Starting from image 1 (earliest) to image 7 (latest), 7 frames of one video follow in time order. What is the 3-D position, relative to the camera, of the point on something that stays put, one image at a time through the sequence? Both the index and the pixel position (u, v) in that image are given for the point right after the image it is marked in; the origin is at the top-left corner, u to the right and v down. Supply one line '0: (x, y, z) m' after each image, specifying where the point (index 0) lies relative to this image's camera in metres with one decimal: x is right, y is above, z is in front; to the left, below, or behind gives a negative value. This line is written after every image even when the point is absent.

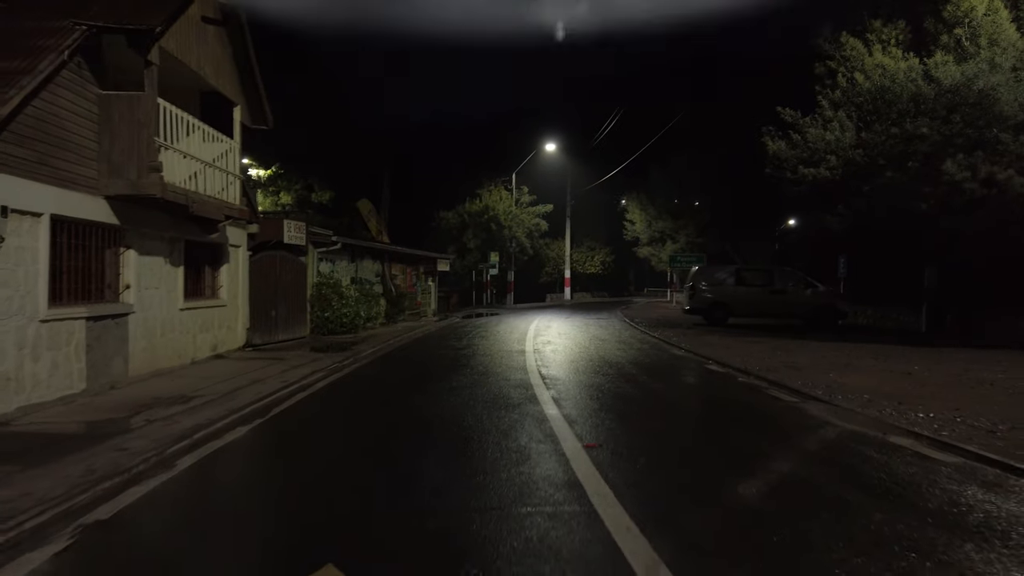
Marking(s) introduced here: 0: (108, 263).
0: (-5.8, +0.4, +10.8) m
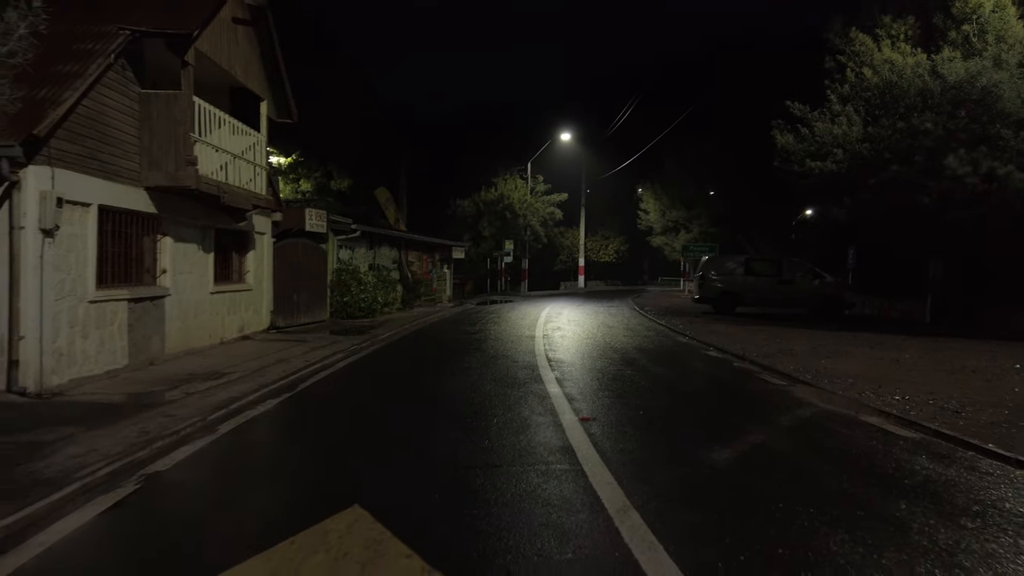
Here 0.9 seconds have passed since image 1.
0: (-5.7, +0.6, +11.6) m
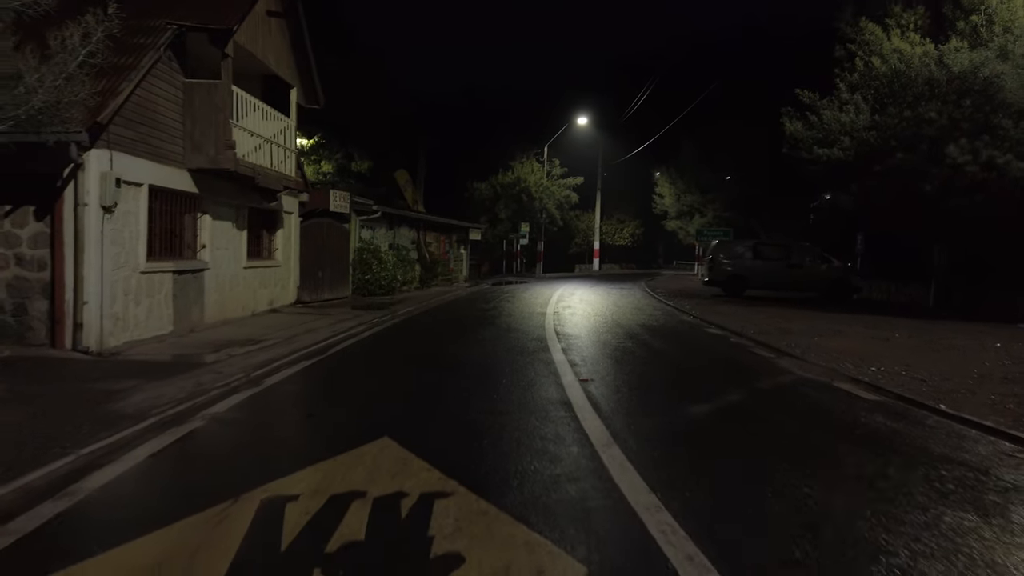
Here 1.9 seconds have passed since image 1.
0: (-5.5, +1.0, +12.7) m
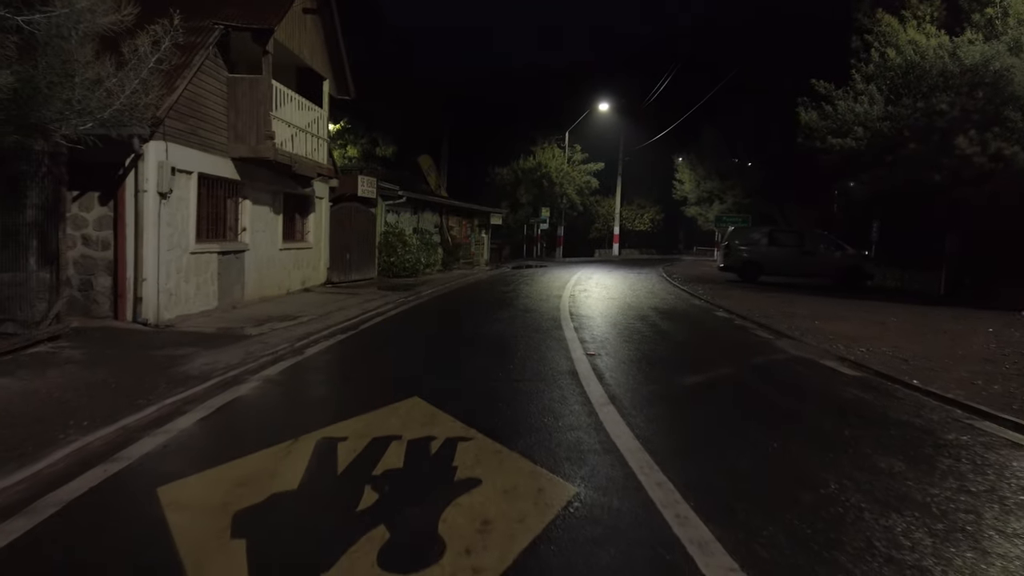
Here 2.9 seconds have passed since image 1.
0: (-5.2, +1.4, +13.7) m
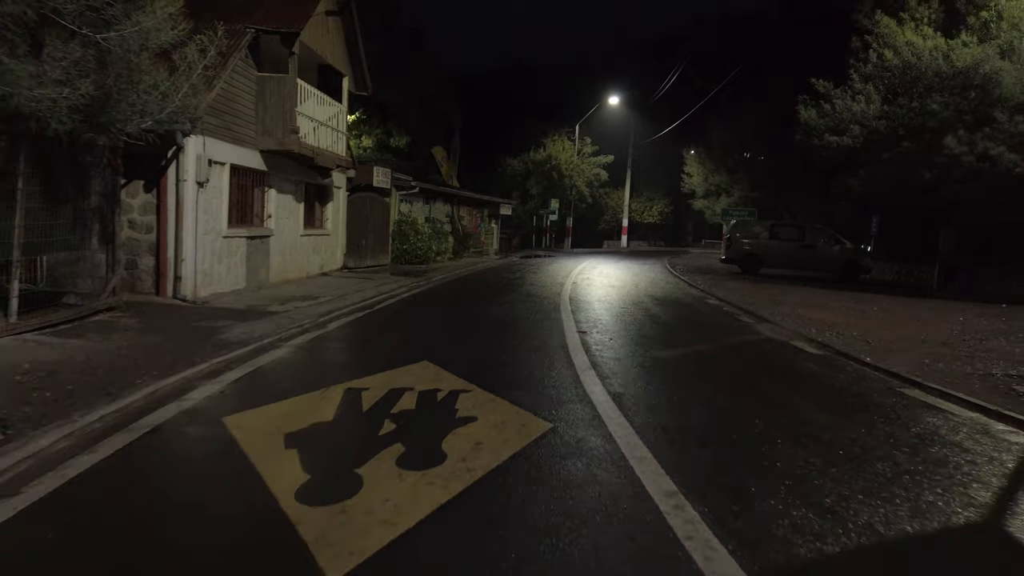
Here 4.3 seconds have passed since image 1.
0: (-5.1, +1.8, +14.9) m
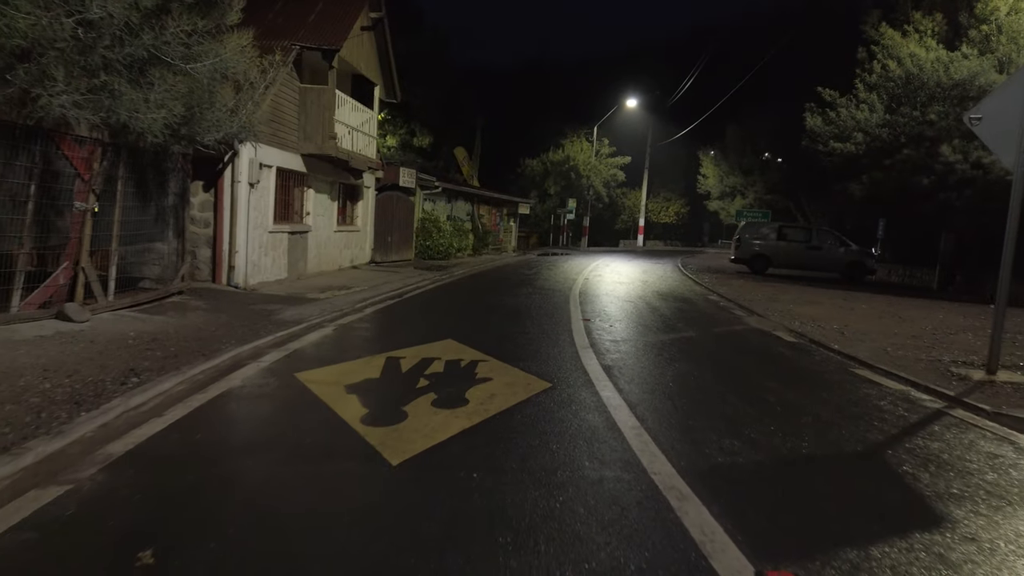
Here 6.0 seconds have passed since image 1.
0: (-4.7, +2.0, +16.5) m
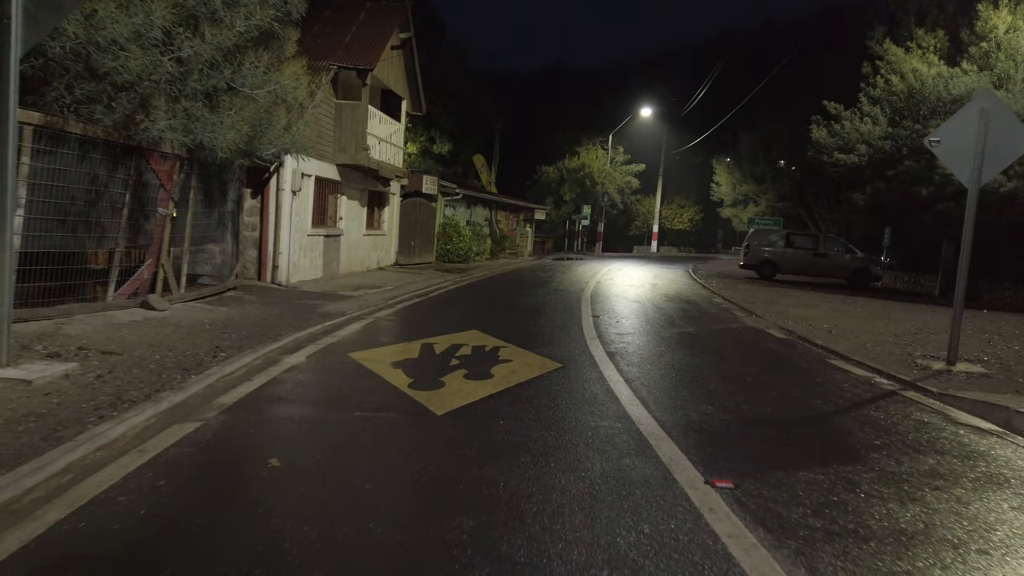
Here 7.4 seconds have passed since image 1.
0: (-4.3, +2.0, +17.9) m
